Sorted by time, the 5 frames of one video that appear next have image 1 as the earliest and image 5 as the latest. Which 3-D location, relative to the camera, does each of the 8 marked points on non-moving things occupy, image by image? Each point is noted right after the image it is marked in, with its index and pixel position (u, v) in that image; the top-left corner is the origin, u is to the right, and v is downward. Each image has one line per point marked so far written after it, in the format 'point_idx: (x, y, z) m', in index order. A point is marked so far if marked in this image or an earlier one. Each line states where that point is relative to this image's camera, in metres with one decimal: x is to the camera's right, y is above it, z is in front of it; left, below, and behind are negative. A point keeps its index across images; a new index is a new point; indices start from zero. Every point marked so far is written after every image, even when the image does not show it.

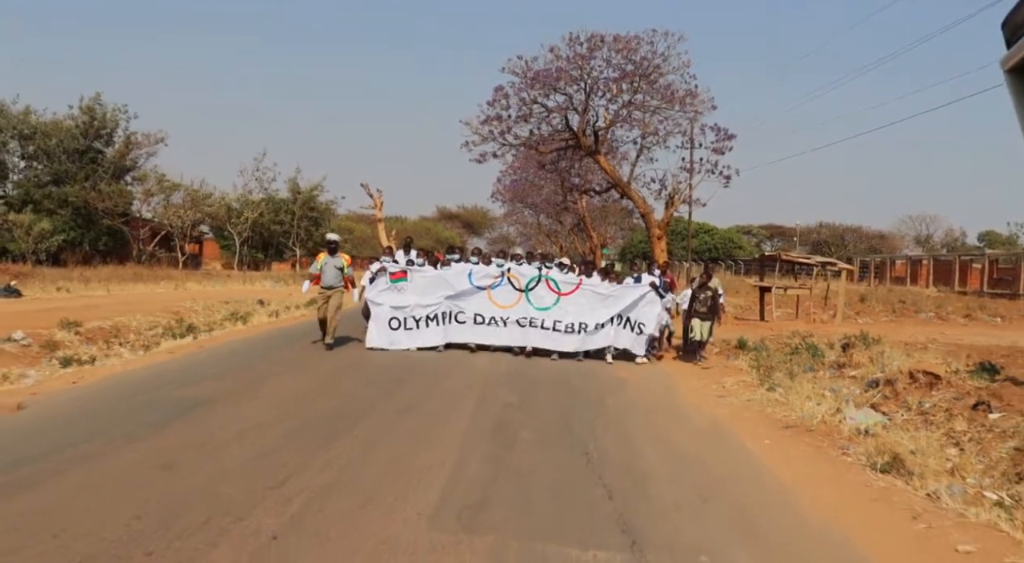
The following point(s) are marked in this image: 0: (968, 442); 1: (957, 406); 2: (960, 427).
0: (+4.8, -1.6, +9.9) m
1: (+5.2, -1.5, +11.1) m
2: (+4.9, -1.6, +10.4) m
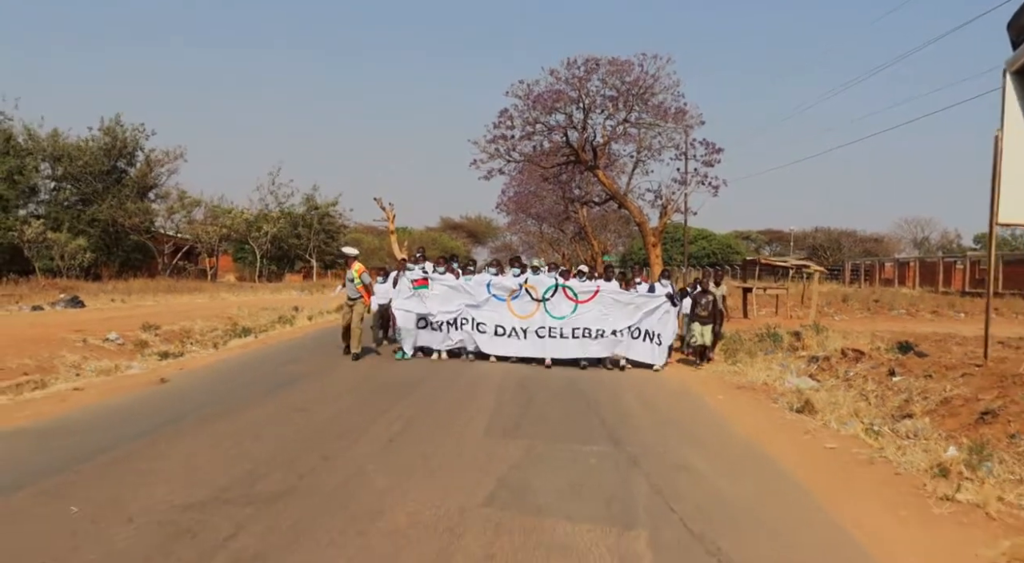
0: (+5.0, -1.6, +13.2) m
1: (+5.4, -1.4, +14.4) m
2: (+5.2, -1.5, +13.7) m
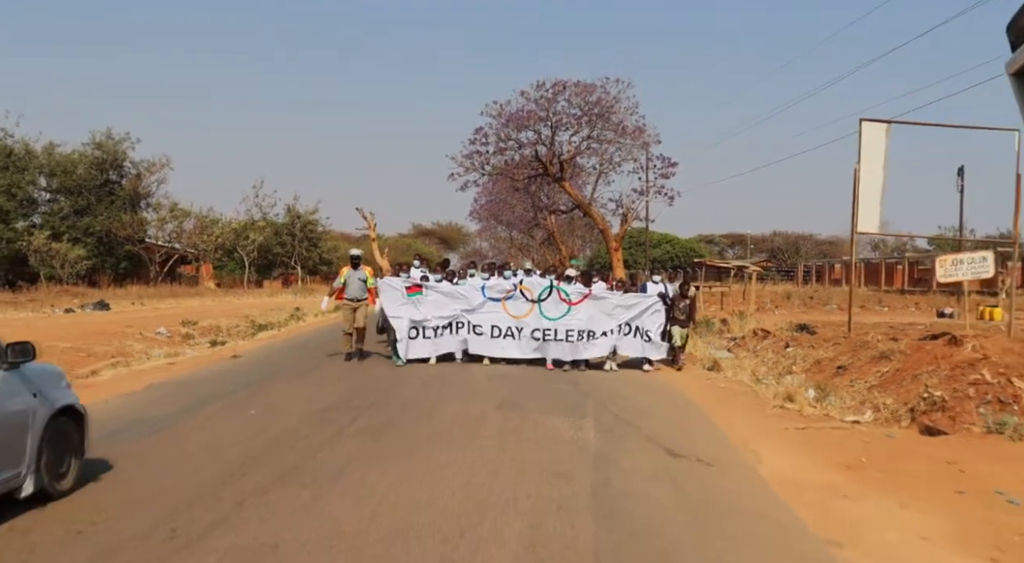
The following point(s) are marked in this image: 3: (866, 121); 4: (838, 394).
0: (+4.8, -1.5, +17.7) m
1: (+5.2, -1.3, +18.9) m
2: (+4.9, -1.4, +18.2) m
3: (+6.1, +2.8, +16.3) m
4: (+4.8, -1.7, +14.0) m
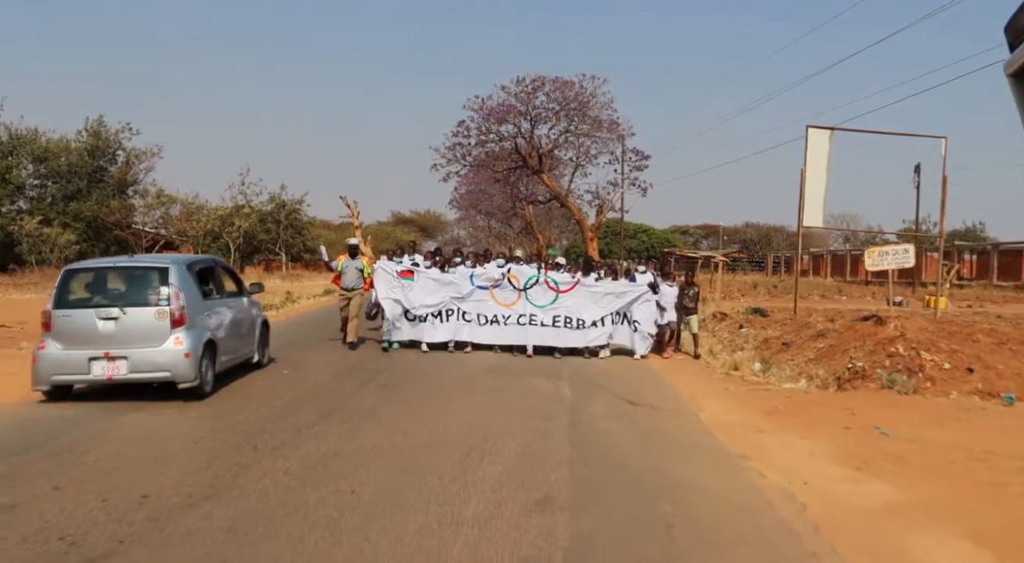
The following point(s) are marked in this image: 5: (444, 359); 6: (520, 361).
0: (+4.5, -1.2, +19.9) m
1: (+4.8, -1.0, +21.1) m
2: (+4.6, -1.1, +20.5) m
3: (+5.8, +3.0, +18.5) m
4: (+4.6, -1.5, +16.2) m
5: (-1.1, -1.2, +15.6) m
6: (+0.2, -1.2, +15.4) m
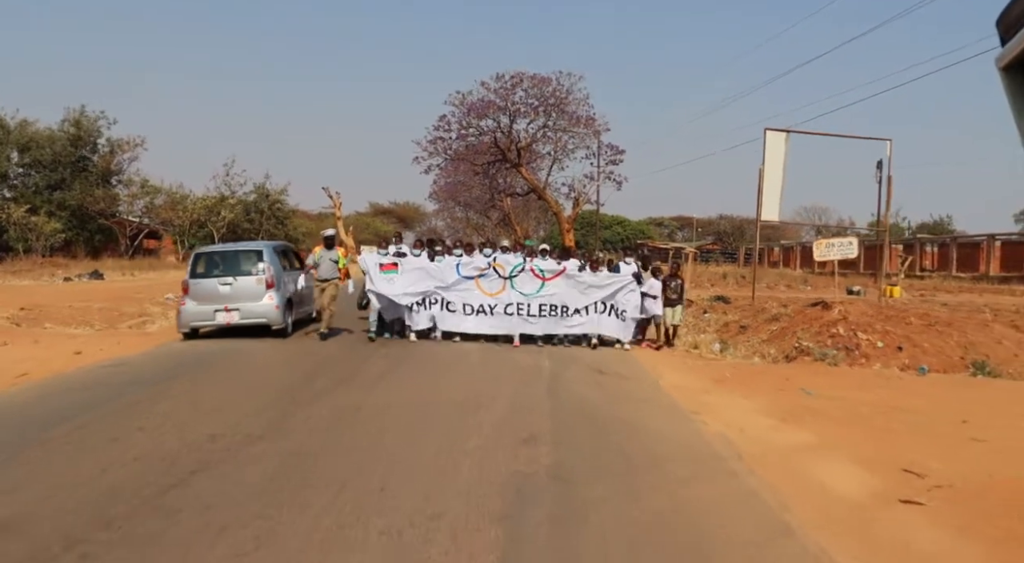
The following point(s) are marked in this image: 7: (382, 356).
0: (+4.1, -1.0, +21.8) m
1: (+4.4, -0.8, +23.0) m
2: (+4.2, -0.9, +22.3) m
3: (+5.5, +3.2, +20.3) m
4: (+4.3, -1.2, +18.1) m
5: (-1.4, -1.0, +17.3) m
6: (-0.1, -1.0, +17.2) m
7: (-1.9, -1.1, +13.8) m
